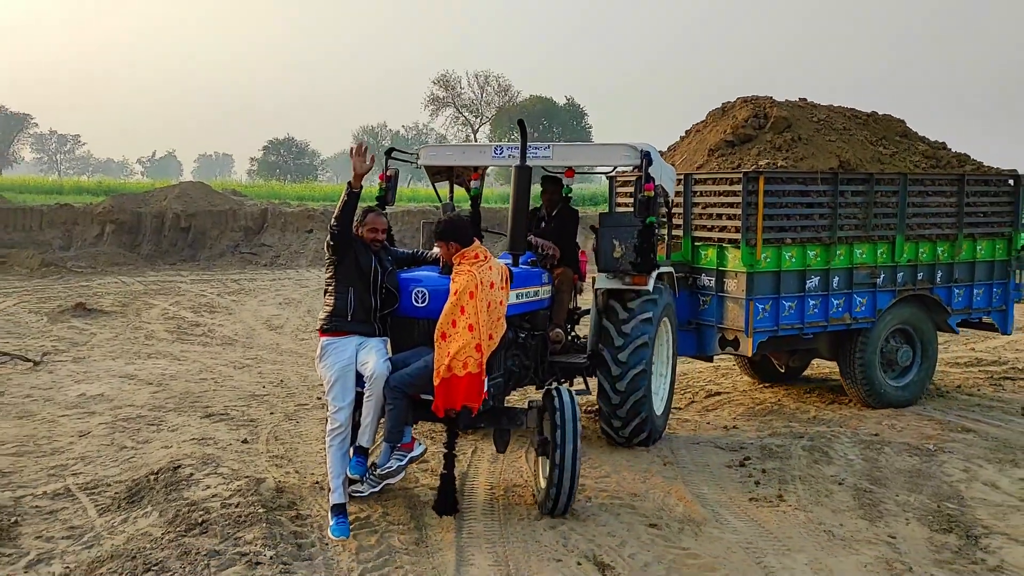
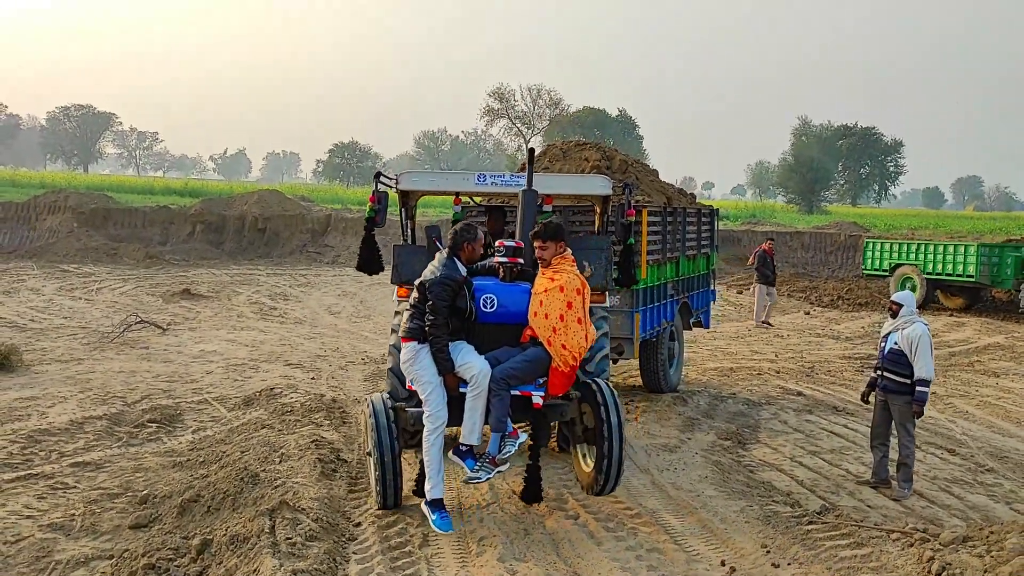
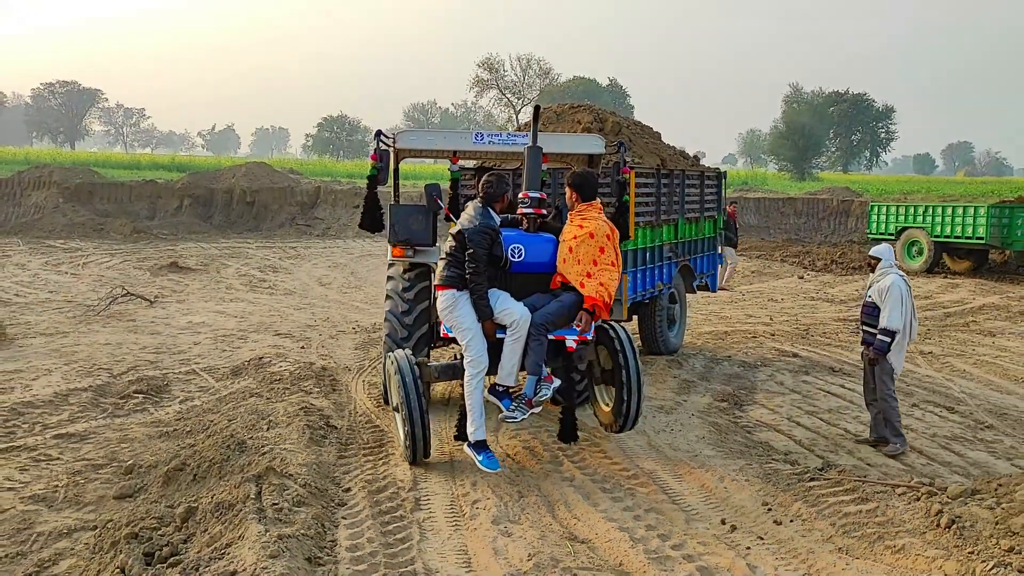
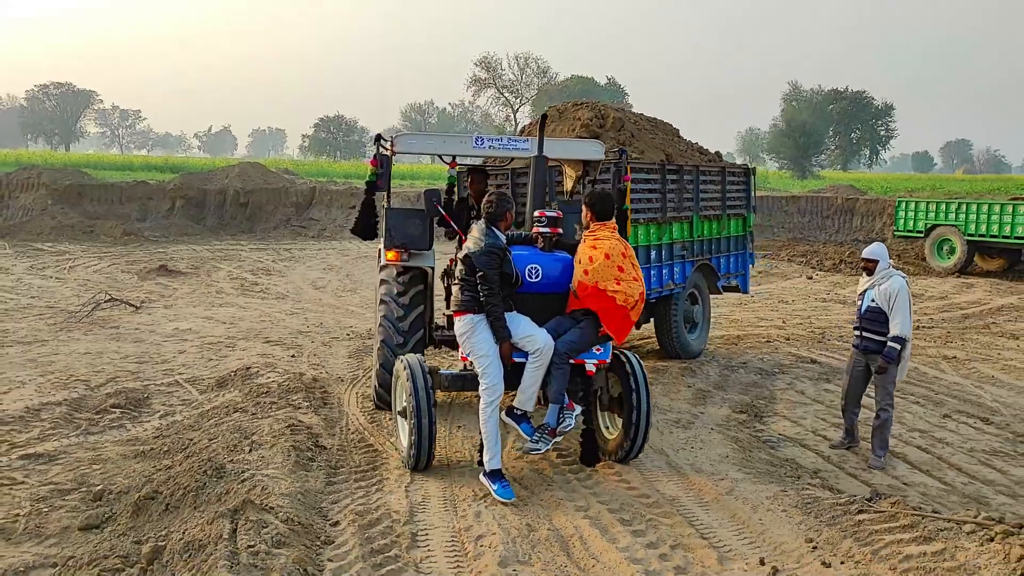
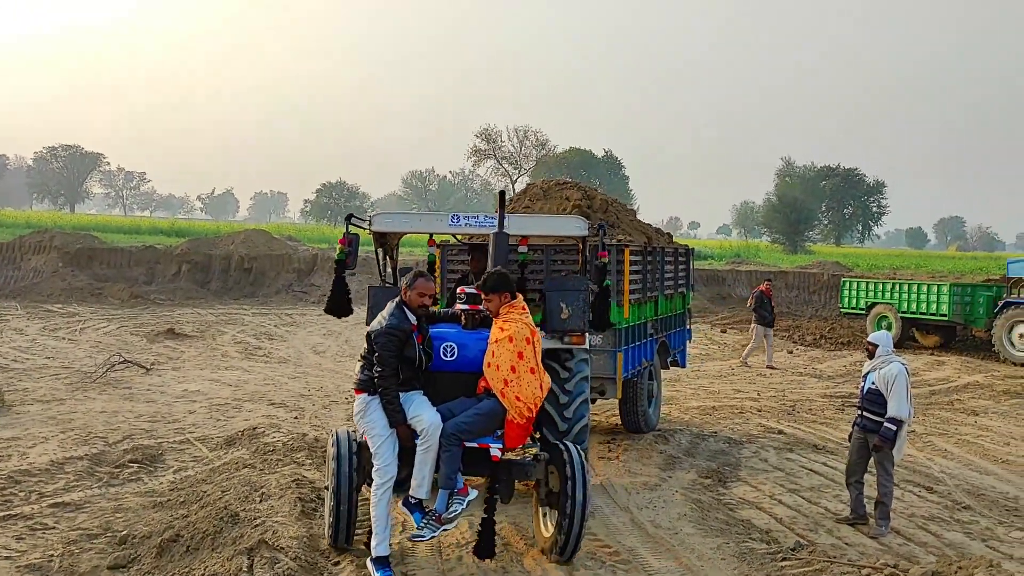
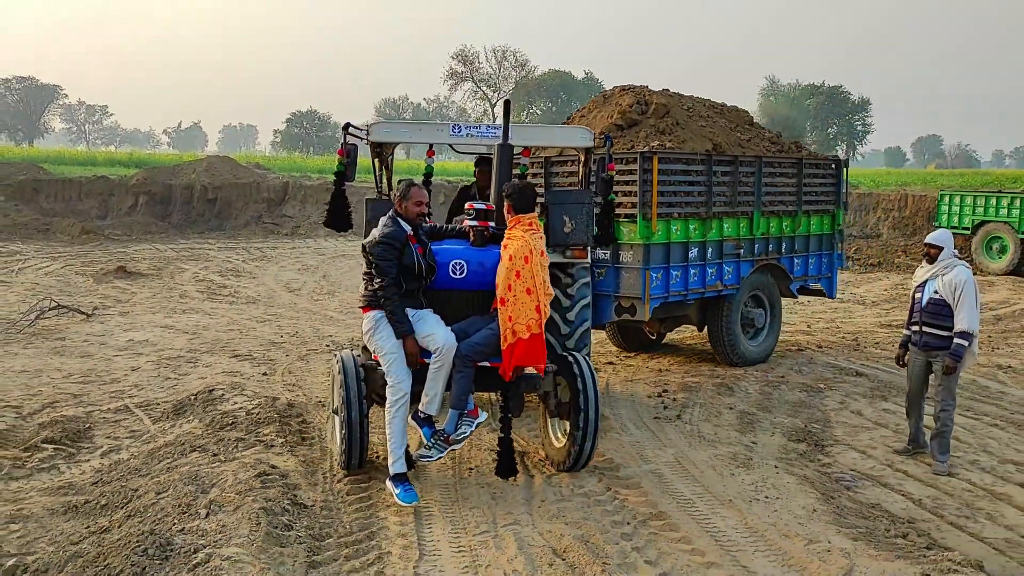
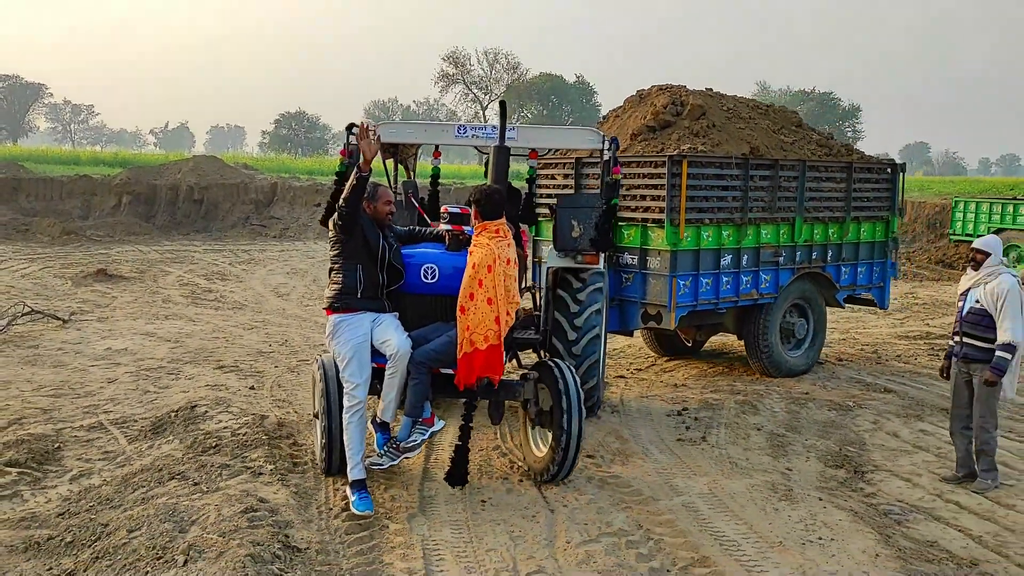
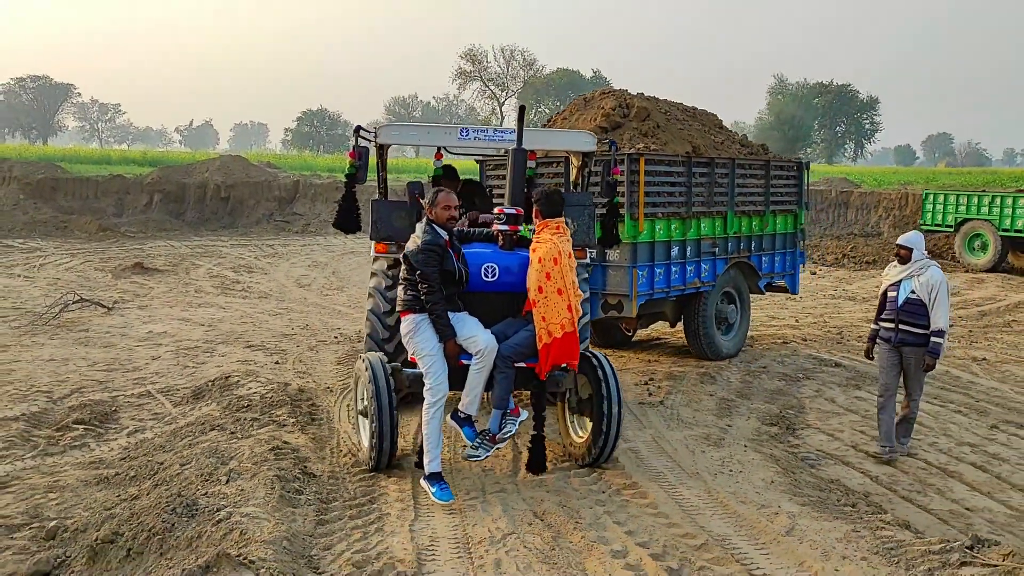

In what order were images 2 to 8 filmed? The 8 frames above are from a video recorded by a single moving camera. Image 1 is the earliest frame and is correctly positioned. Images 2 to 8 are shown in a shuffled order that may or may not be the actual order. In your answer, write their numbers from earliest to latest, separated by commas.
7, 6, 8, 4, 3, 2, 5
